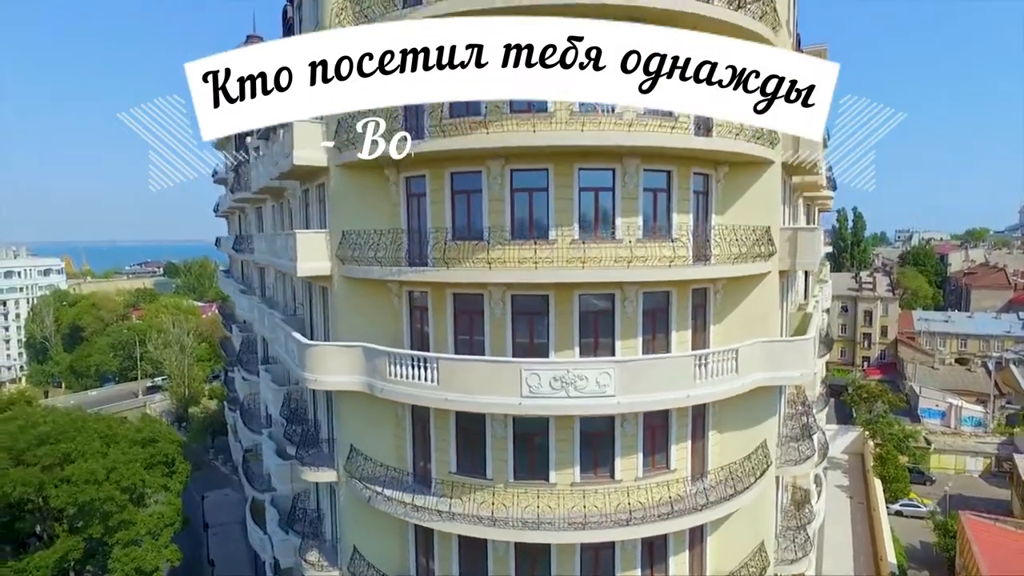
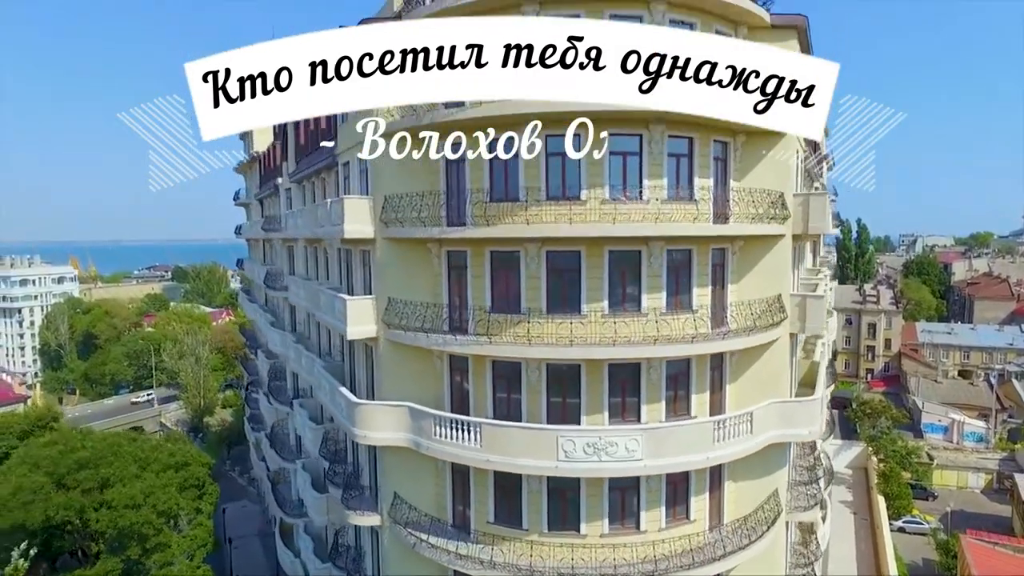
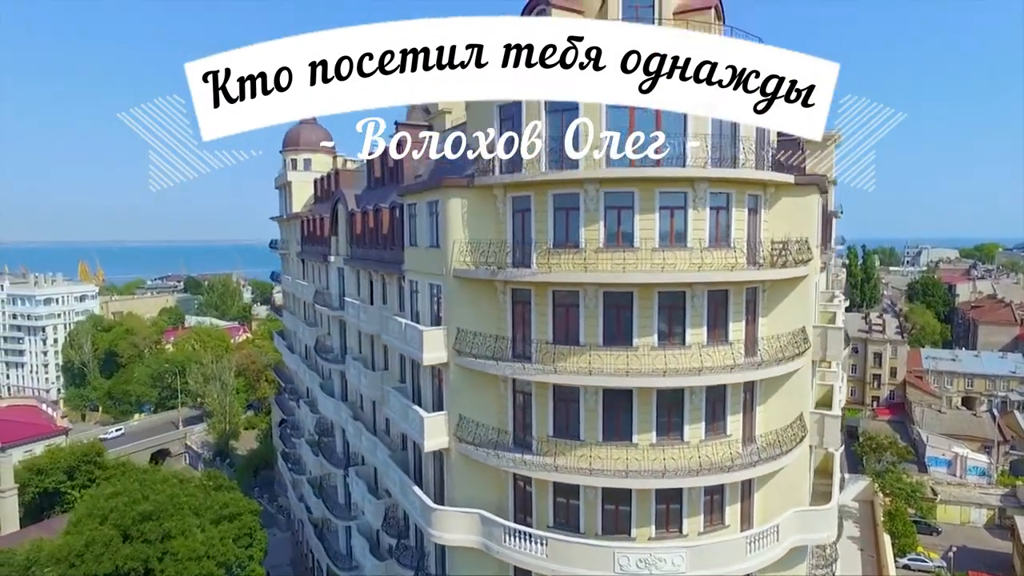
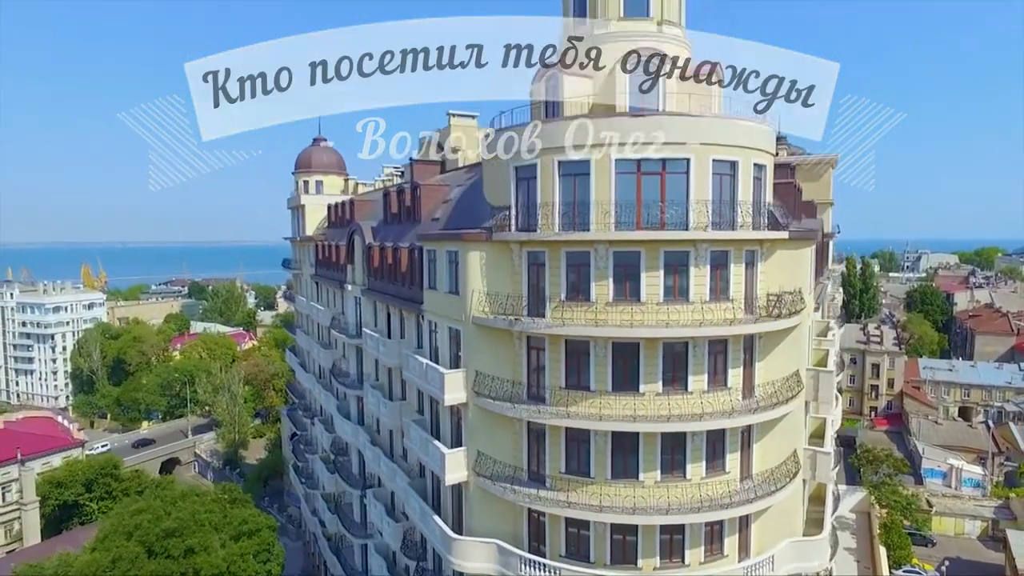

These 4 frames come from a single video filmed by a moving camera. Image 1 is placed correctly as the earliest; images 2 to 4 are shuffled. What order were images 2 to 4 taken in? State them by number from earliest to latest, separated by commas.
2, 3, 4
